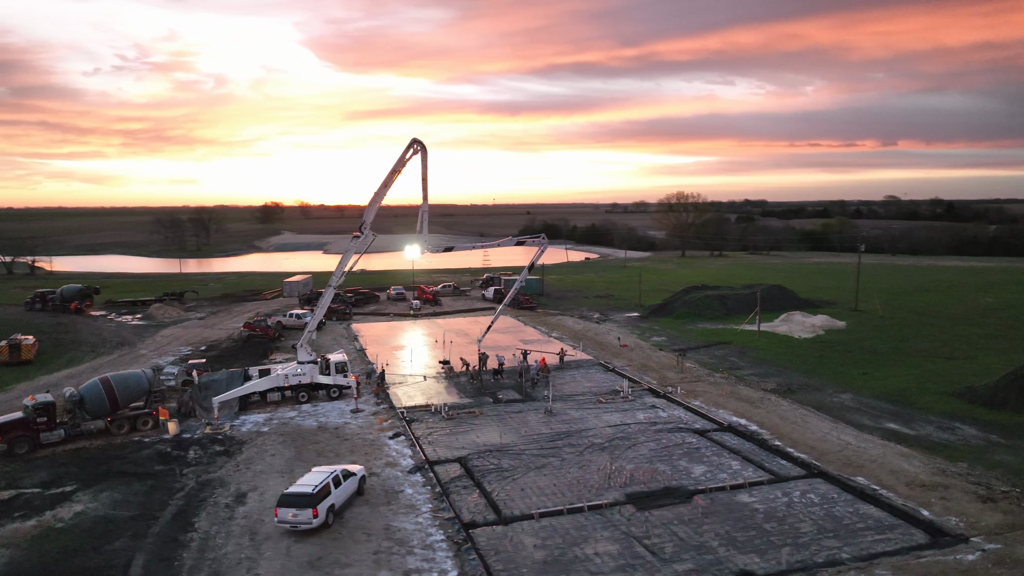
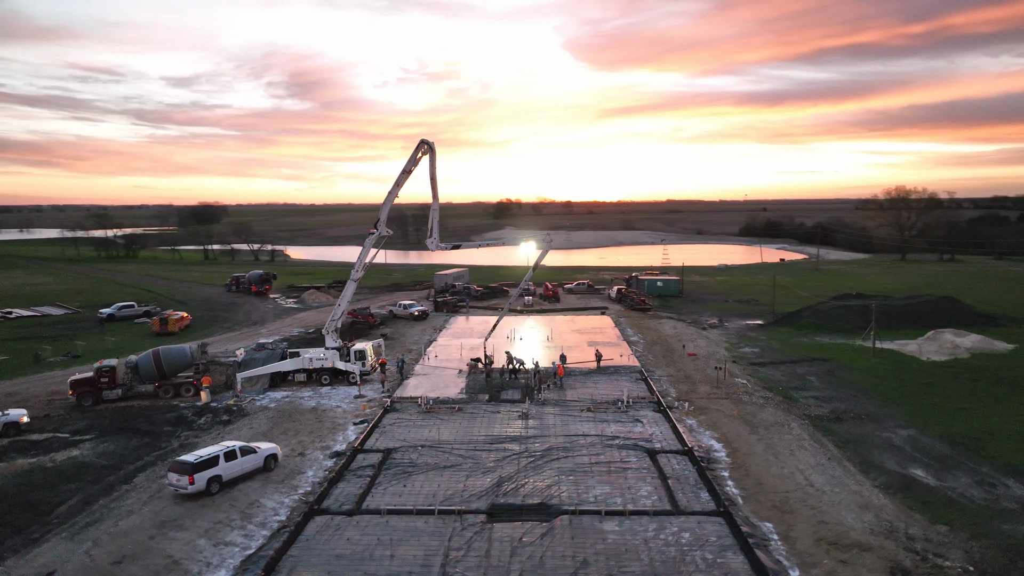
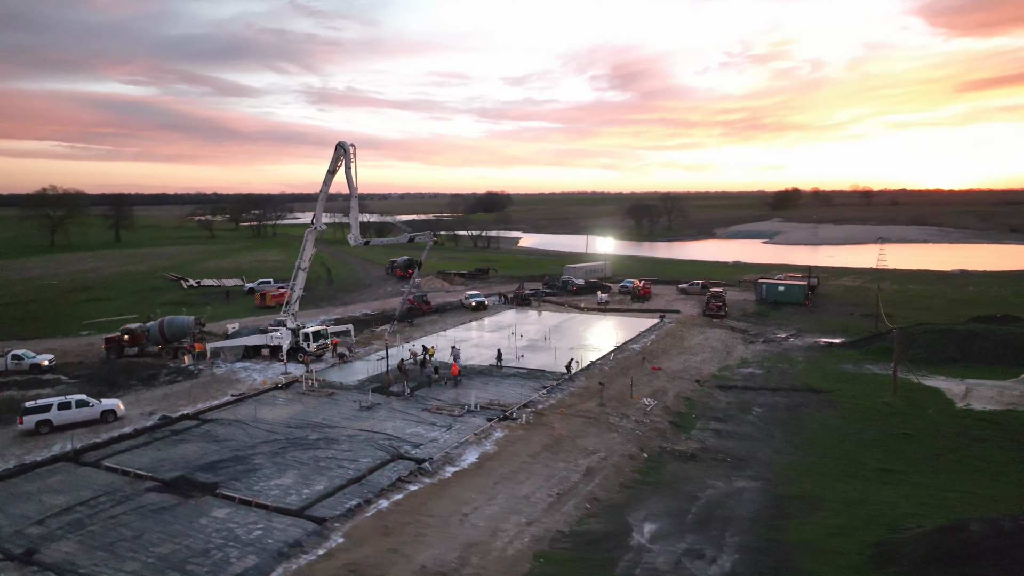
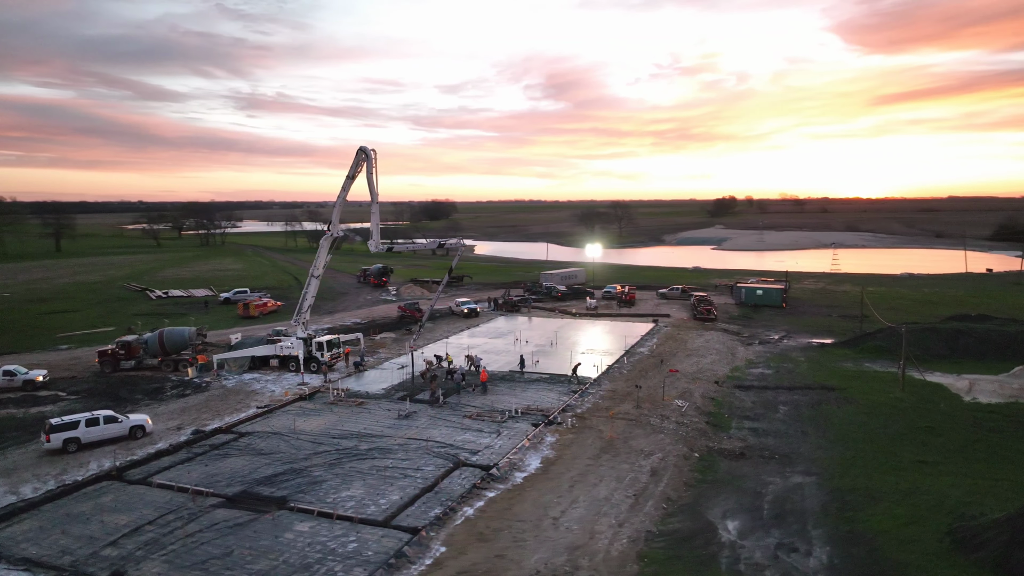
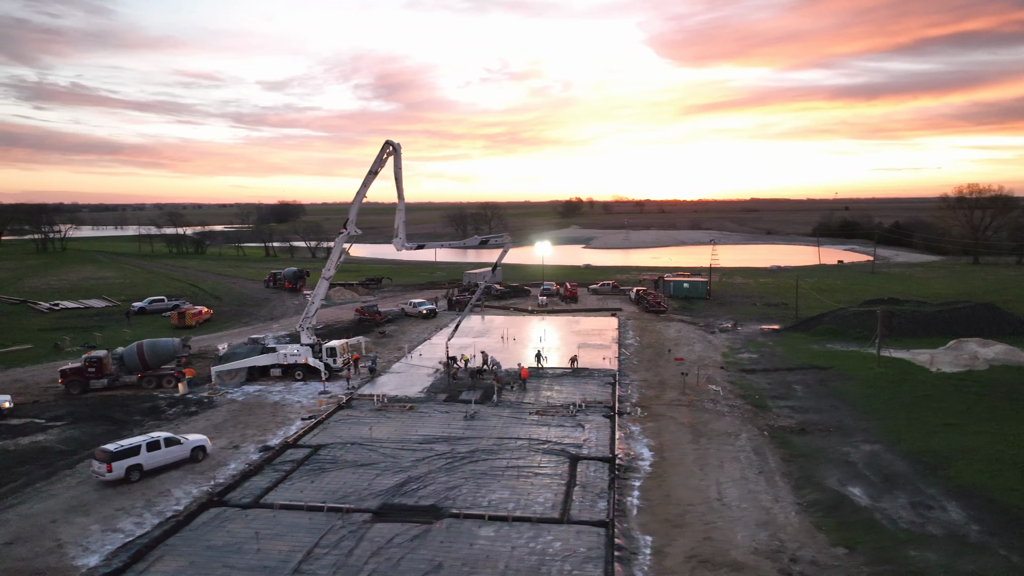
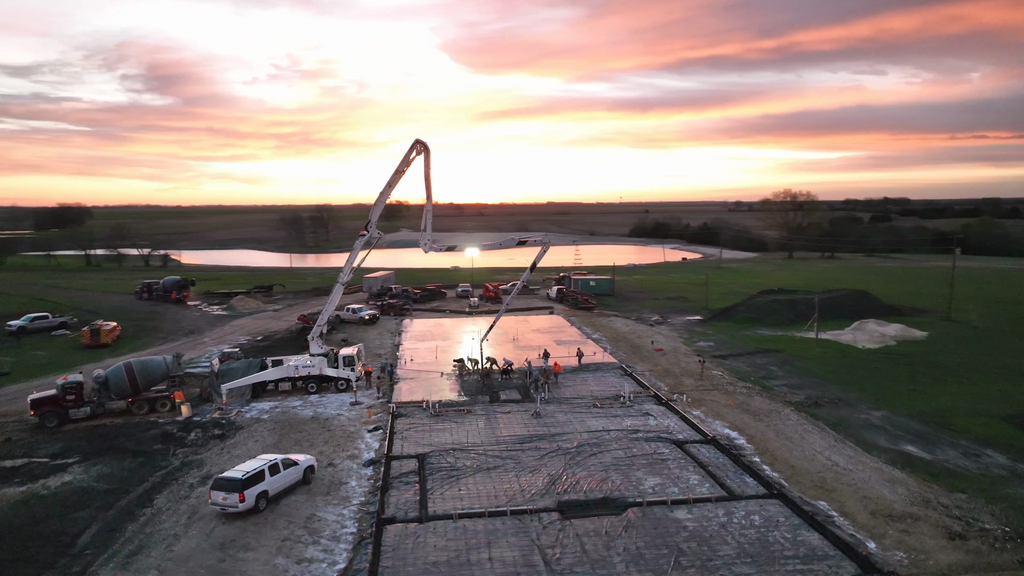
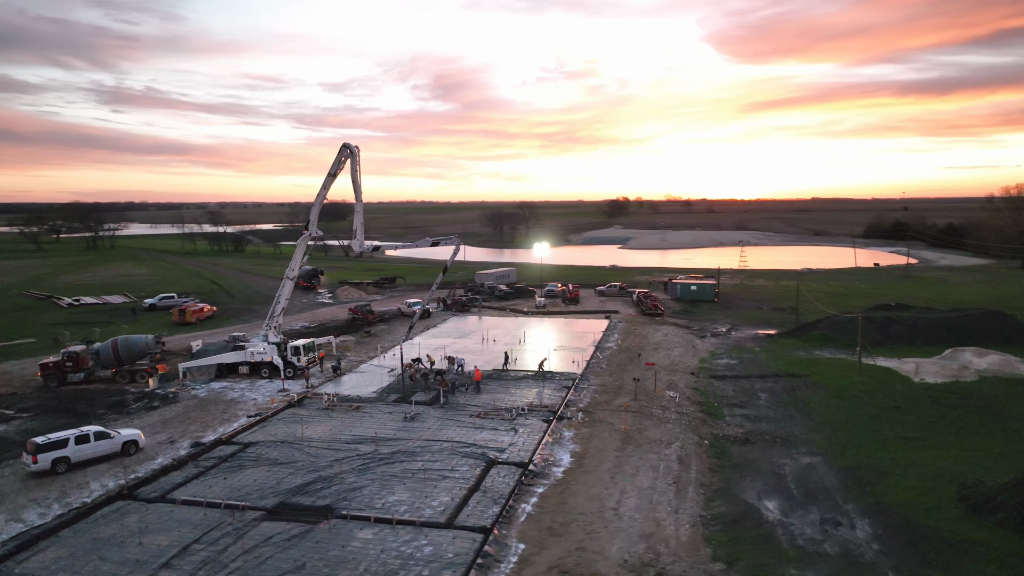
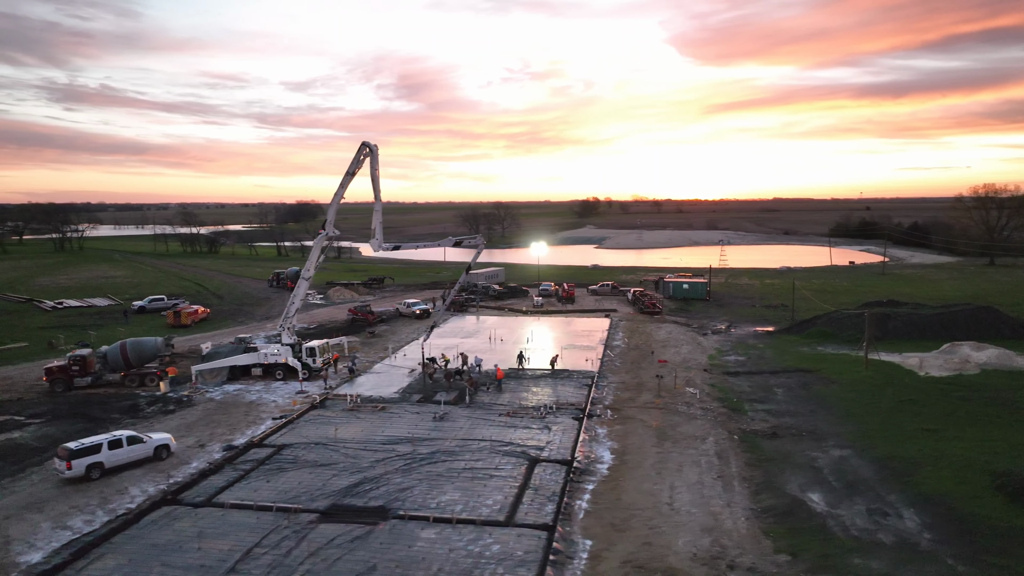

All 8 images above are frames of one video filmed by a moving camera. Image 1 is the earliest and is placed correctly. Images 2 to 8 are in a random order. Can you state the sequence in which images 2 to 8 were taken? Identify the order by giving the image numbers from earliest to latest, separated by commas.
6, 2, 5, 8, 7, 4, 3
